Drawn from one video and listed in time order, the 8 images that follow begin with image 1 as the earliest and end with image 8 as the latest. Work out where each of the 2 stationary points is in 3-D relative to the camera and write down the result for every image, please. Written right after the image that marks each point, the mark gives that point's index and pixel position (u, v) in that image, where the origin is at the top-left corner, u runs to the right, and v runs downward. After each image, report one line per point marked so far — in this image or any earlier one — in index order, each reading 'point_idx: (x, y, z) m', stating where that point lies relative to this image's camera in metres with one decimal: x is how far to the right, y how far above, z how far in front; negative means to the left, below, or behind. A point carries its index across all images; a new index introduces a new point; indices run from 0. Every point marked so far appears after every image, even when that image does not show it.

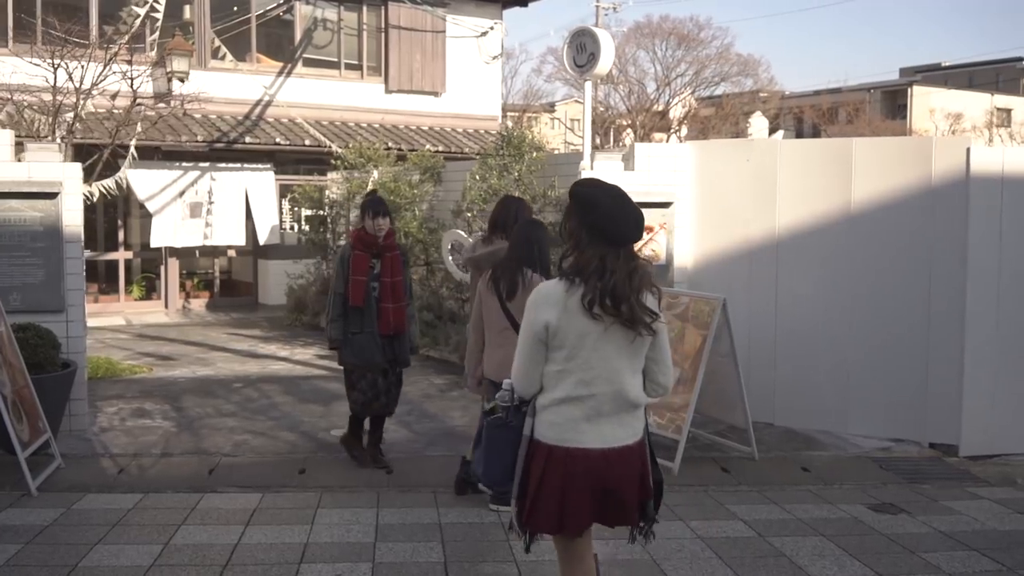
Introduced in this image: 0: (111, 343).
0: (-4.3, -0.6, +11.6) m
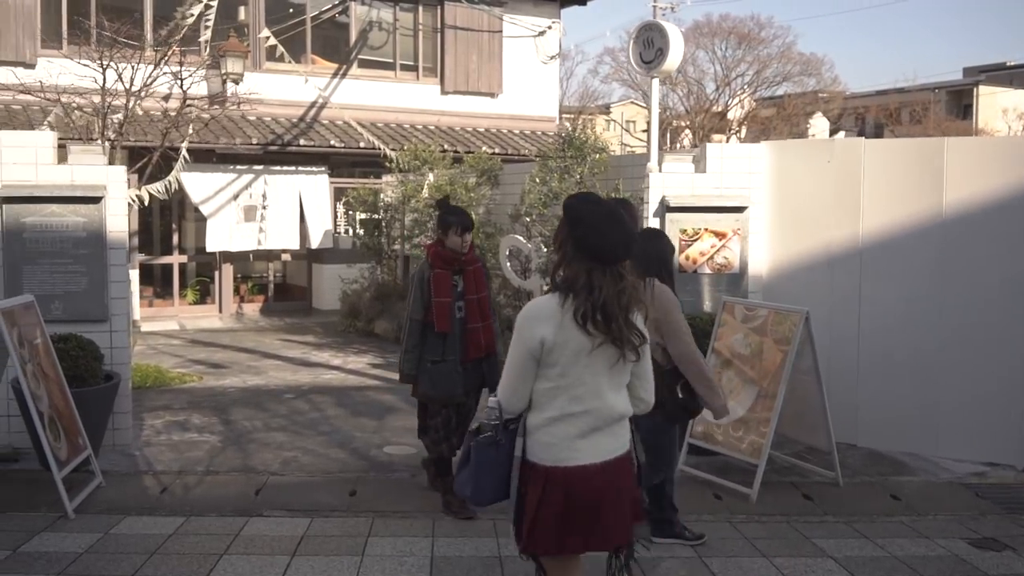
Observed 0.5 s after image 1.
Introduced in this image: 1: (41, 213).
0: (-3.7, -0.7, +11.4) m
1: (-2.8, +0.5, +6.4) m
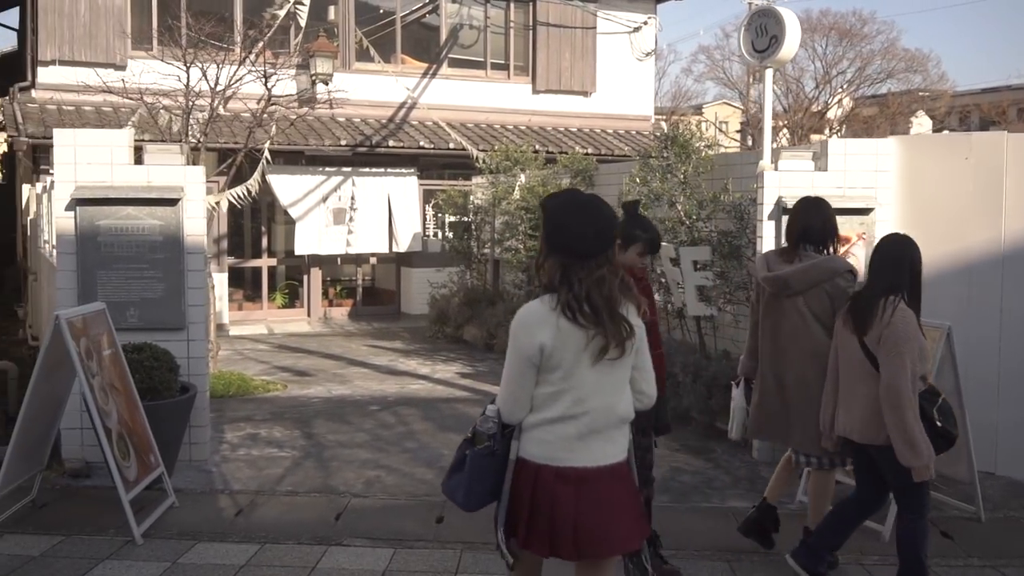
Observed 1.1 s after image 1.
0: (-2.7, -0.7, +11.1) m
1: (-2.3, +0.4, +6.1) m
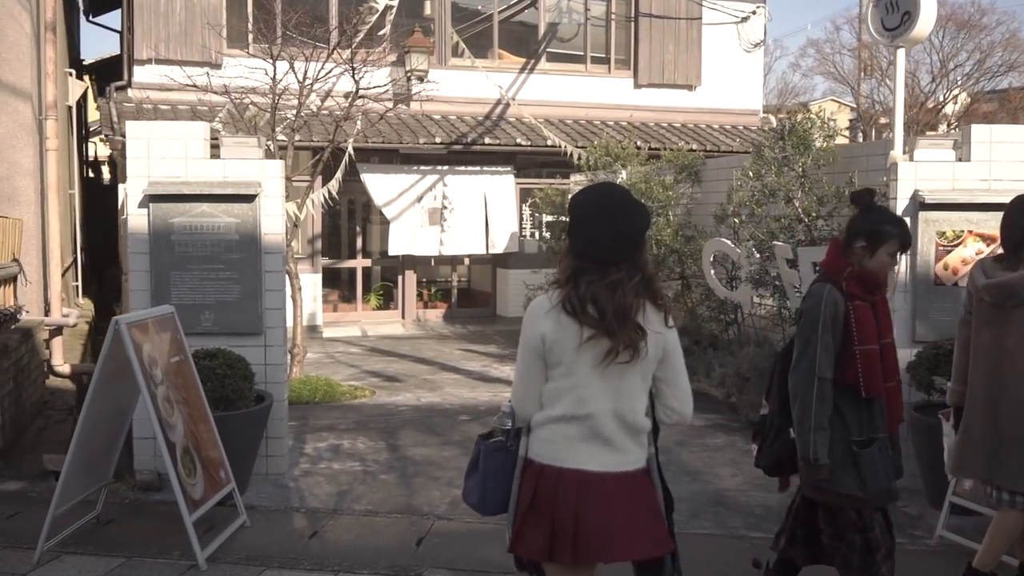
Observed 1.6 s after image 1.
0: (-1.7, -0.7, +10.8) m
1: (-1.7, +0.4, +5.7) m
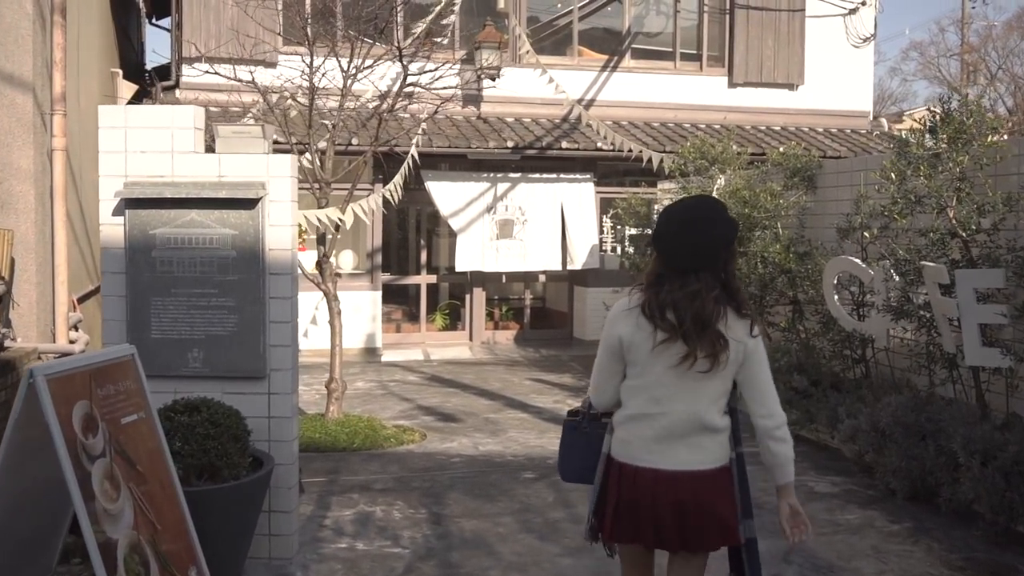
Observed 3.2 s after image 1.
0: (-1.1, -0.9, +9.5) m
1: (-1.4, +0.3, +4.5) m
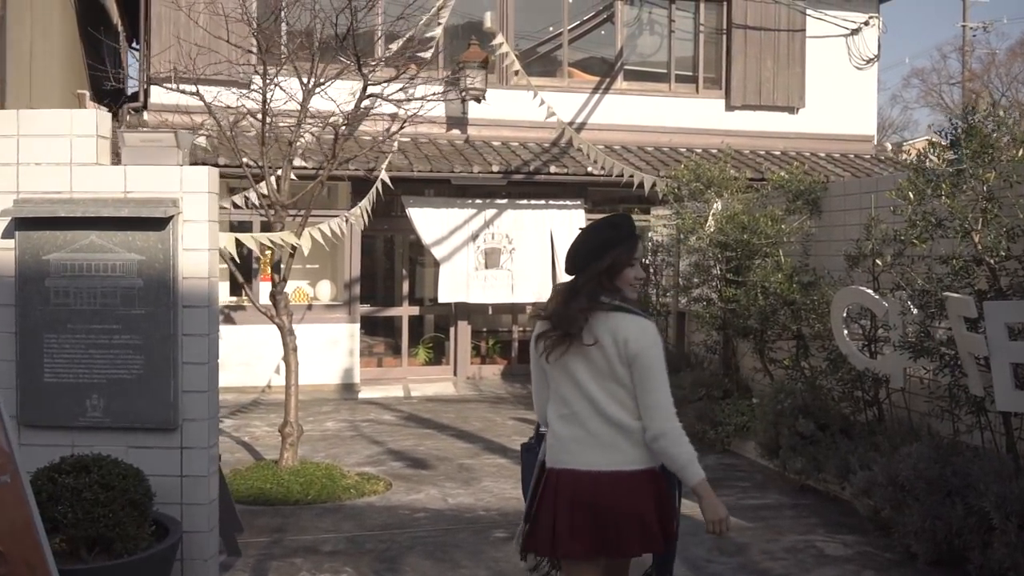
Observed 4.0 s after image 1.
0: (-1.2, -1.2, +8.8) m
1: (-1.6, +0.2, +3.8) m
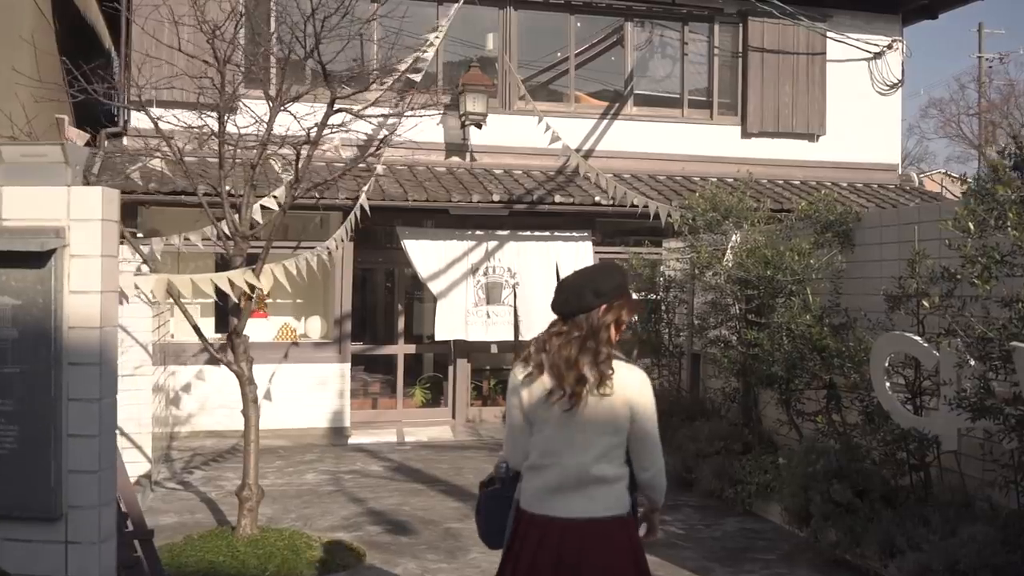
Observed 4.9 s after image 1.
0: (-1.2, -1.5, +8.0) m
1: (-1.6, 0.0, +3.0) m
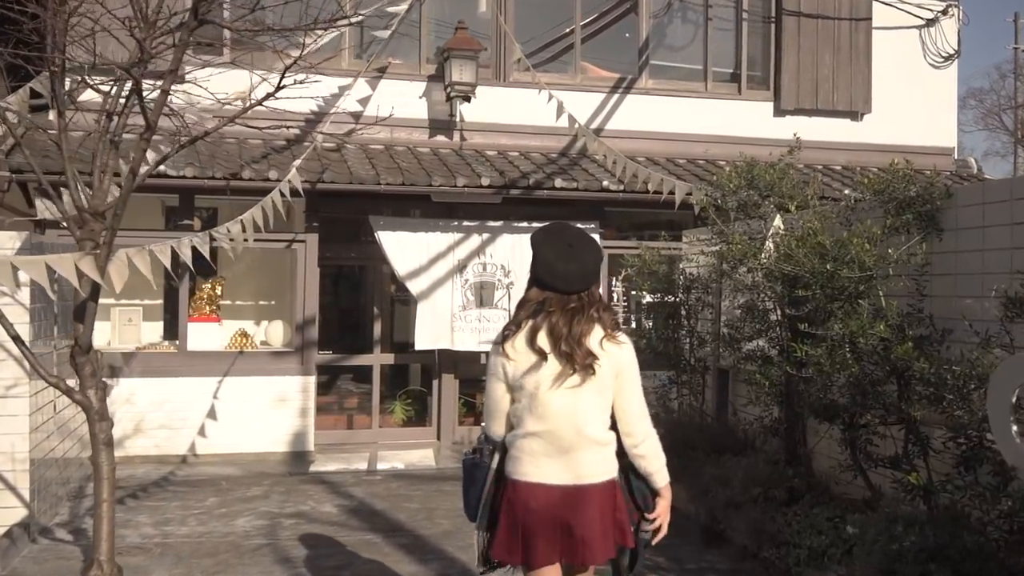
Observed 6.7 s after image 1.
0: (-1.3, -1.5, +6.4) m
1: (-1.8, 0.0, +1.4) m
